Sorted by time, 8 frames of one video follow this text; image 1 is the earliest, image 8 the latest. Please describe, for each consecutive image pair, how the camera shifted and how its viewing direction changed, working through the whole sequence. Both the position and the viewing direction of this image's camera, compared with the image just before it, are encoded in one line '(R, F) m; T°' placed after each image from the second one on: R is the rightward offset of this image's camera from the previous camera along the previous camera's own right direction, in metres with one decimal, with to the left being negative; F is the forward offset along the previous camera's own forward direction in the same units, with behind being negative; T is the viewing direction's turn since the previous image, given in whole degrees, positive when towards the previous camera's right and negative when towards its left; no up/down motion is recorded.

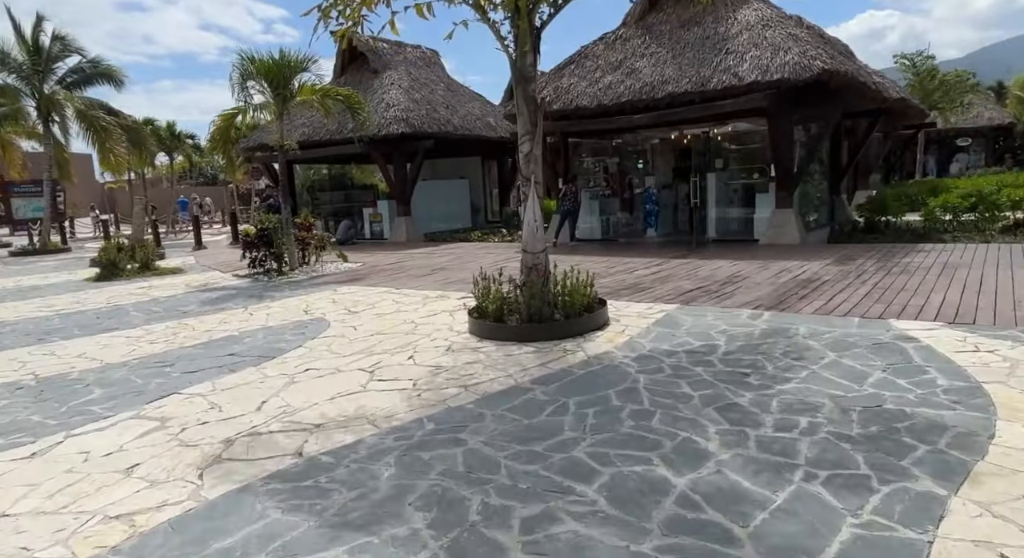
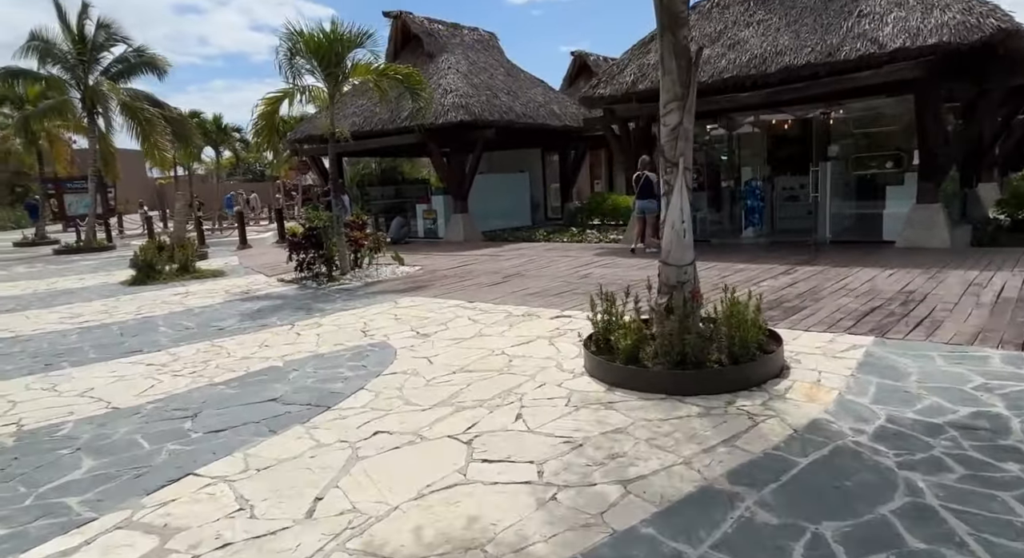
(-0.6, +1.5) m; -4°
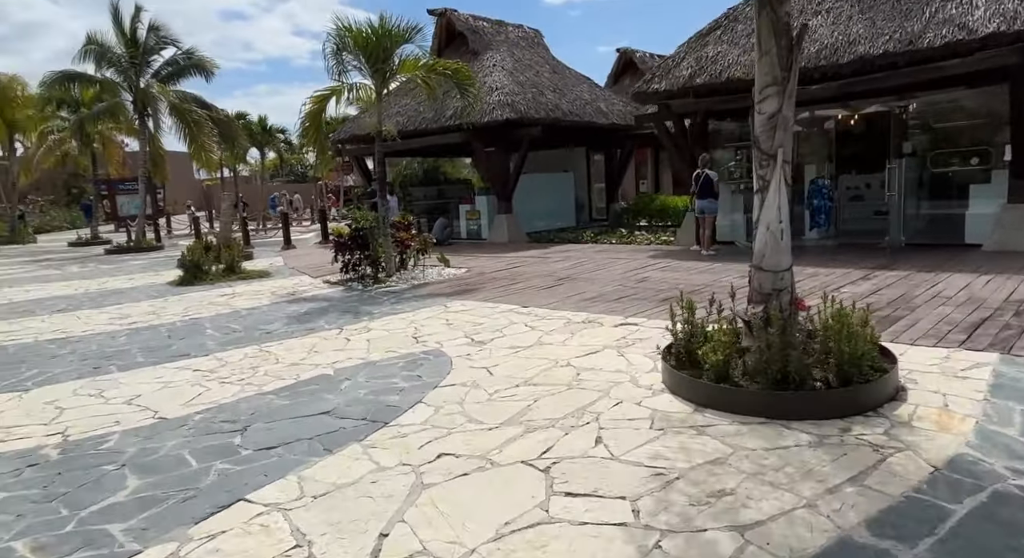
(-0.2, +0.4) m; -3°
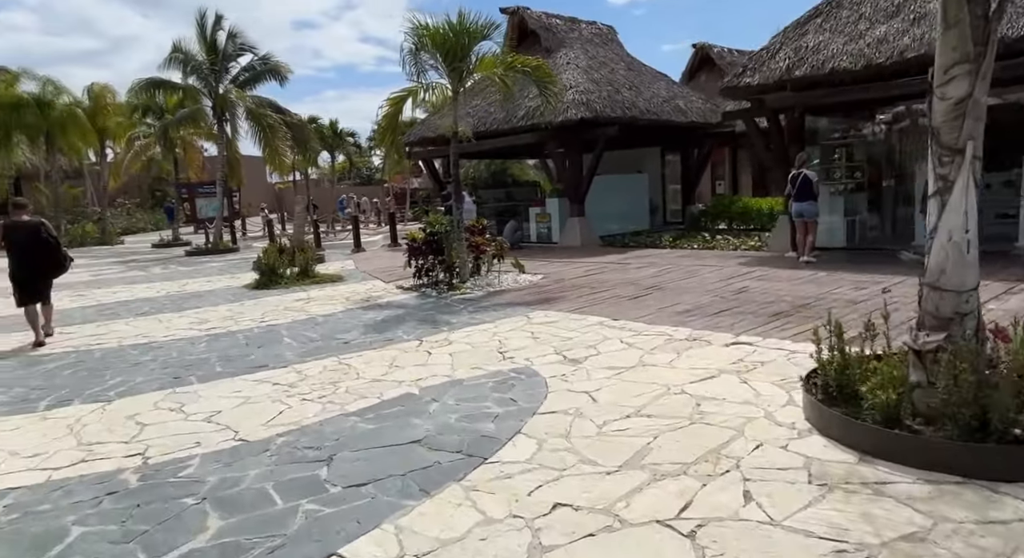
(-0.3, +0.5) m; -5°
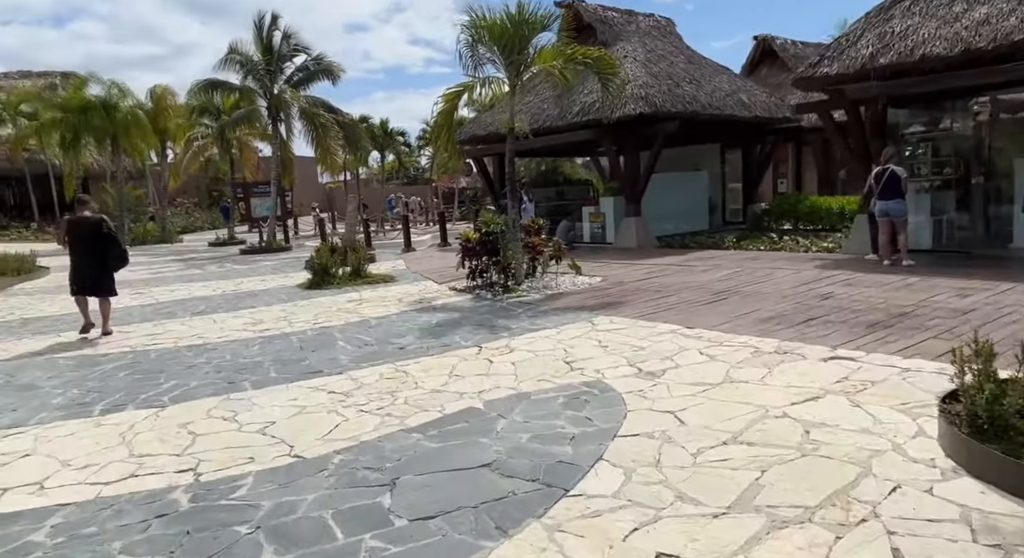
(-0.2, +0.4) m; -4°
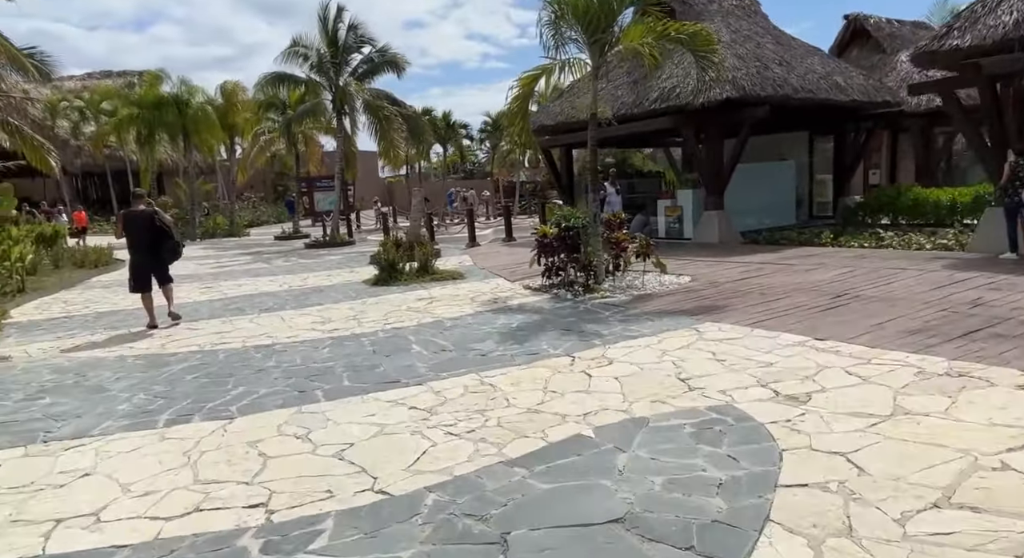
(-0.4, +0.7) m; -5°
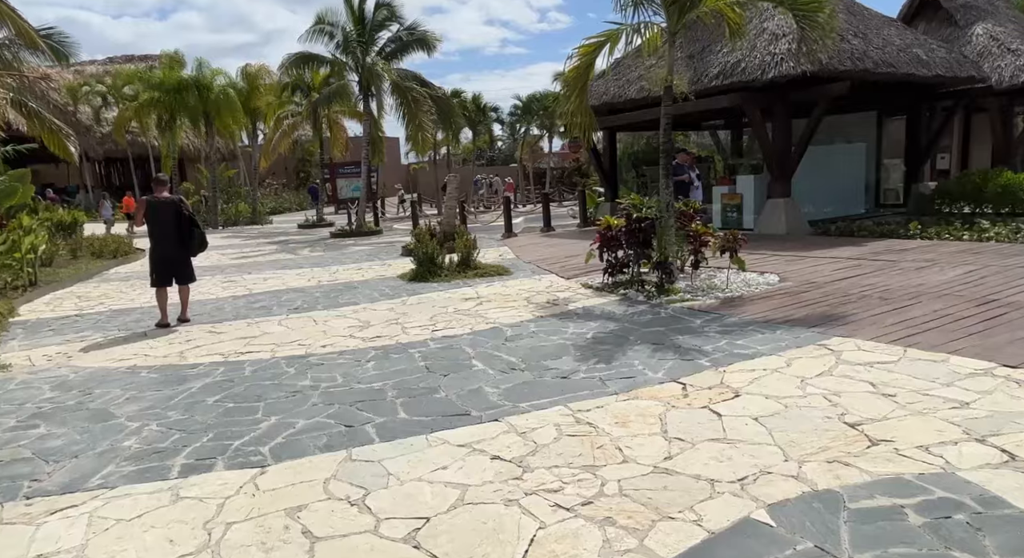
(-0.5, +1.1) m; -2°
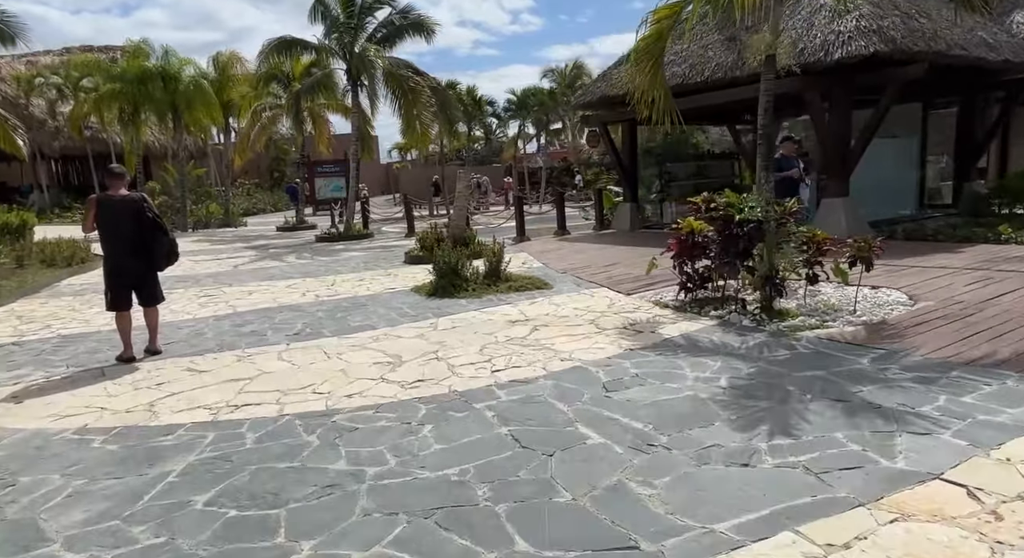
(-0.9, +1.7) m; +2°
